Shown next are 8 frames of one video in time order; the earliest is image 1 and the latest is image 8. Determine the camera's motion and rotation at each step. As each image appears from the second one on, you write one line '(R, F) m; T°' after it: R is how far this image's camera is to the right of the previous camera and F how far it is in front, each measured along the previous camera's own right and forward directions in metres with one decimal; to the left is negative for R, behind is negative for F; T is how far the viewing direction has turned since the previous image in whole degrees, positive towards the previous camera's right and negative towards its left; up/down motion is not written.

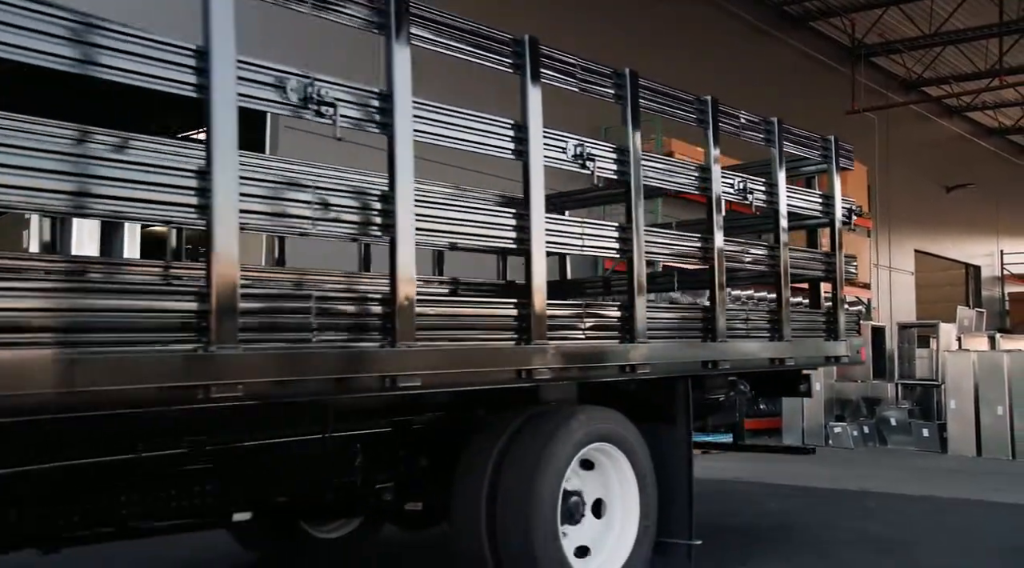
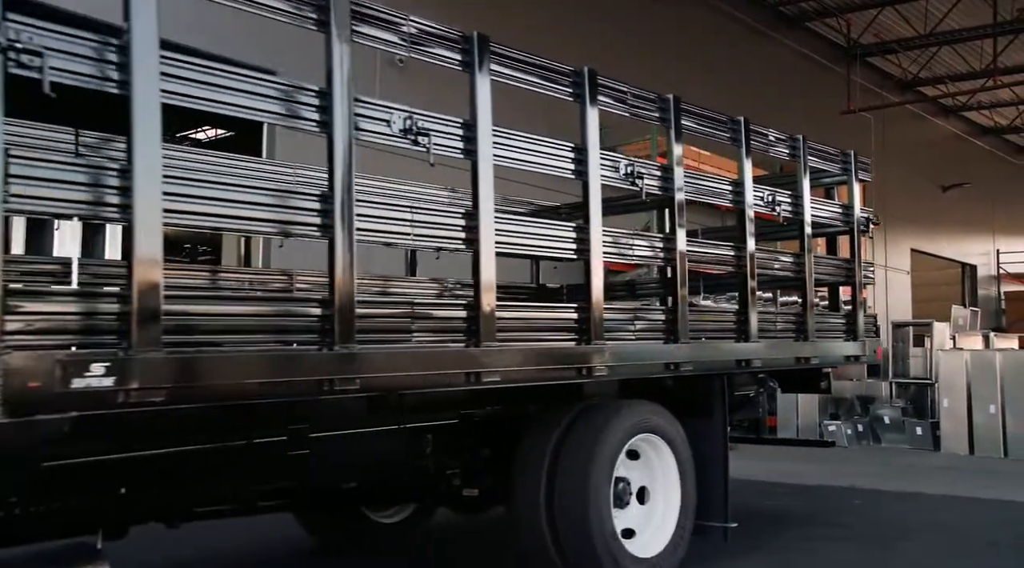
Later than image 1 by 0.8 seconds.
(-0.3, -0.5) m; 0°
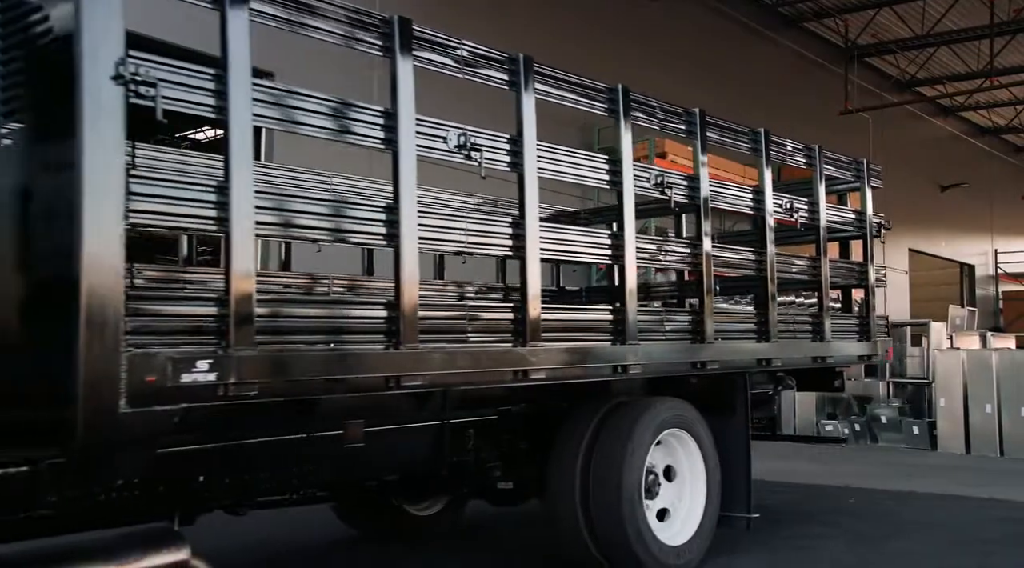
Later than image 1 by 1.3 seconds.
(-0.2, -0.3) m; 0°
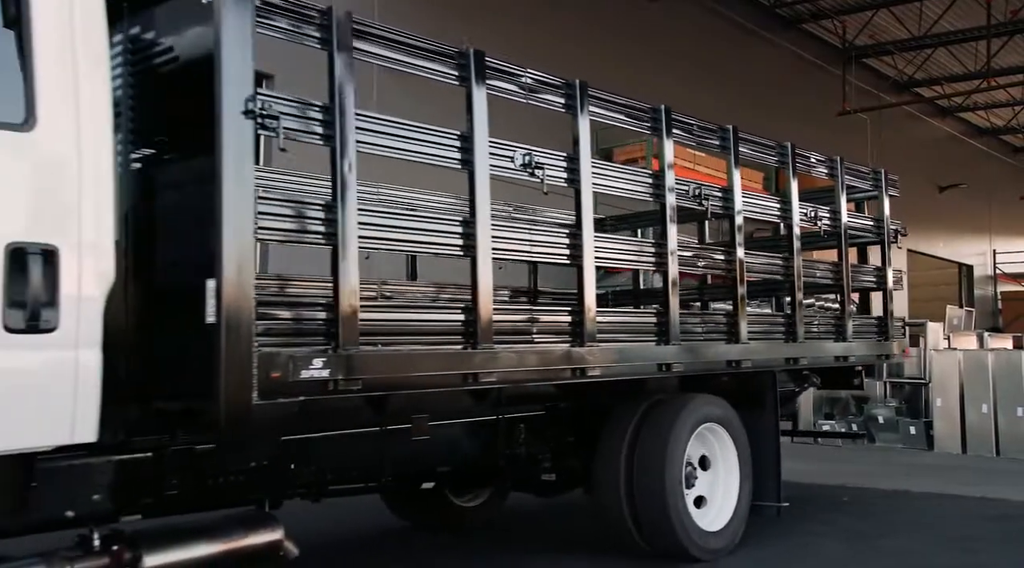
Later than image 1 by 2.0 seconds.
(-0.3, -0.4) m; 0°
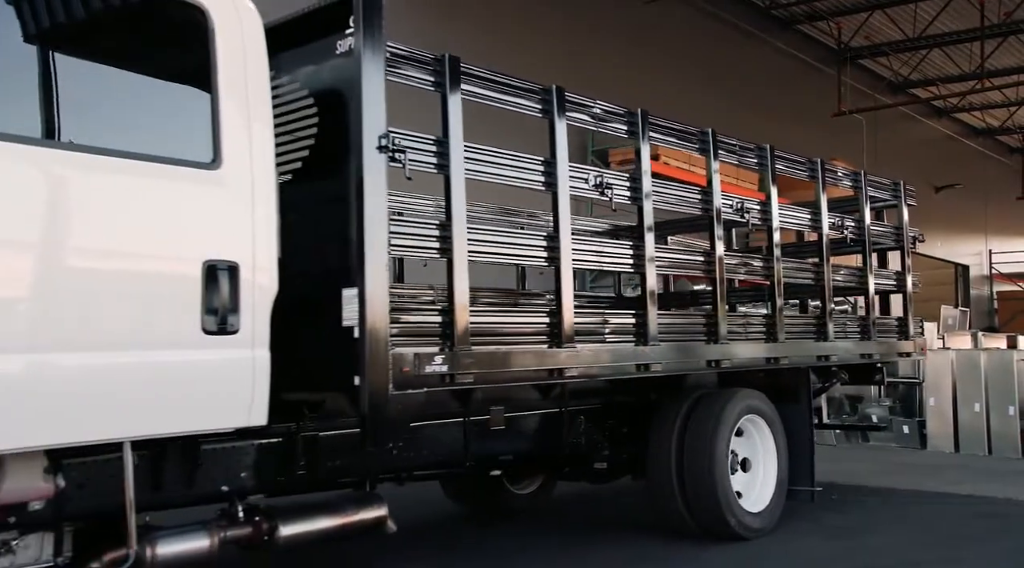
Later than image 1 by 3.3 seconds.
(-0.4, -0.6) m; 0°
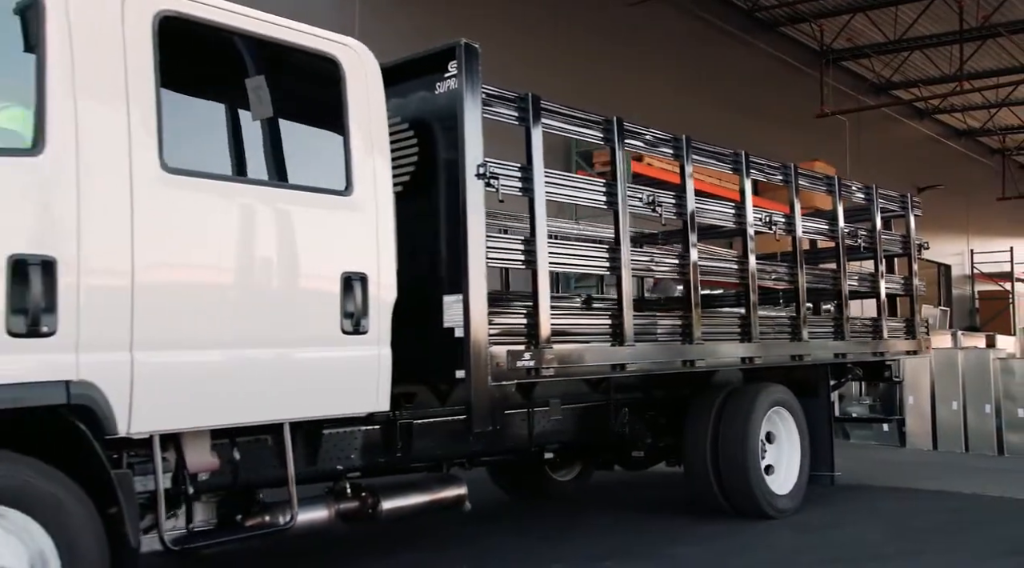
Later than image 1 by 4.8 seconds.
(-0.4, -0.7) m; +1°
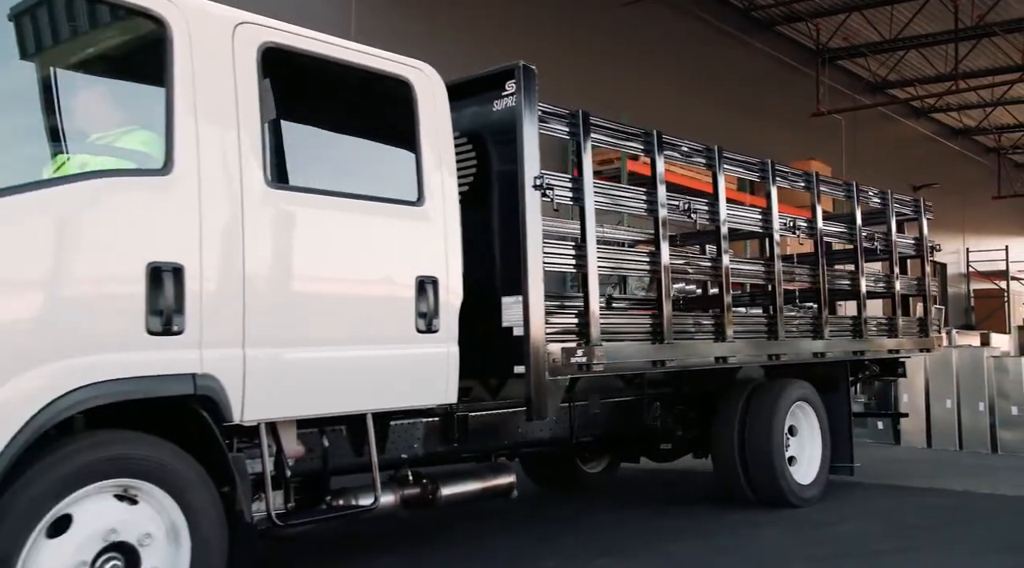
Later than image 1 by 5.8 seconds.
(-0.3, -0.4) m; 0°
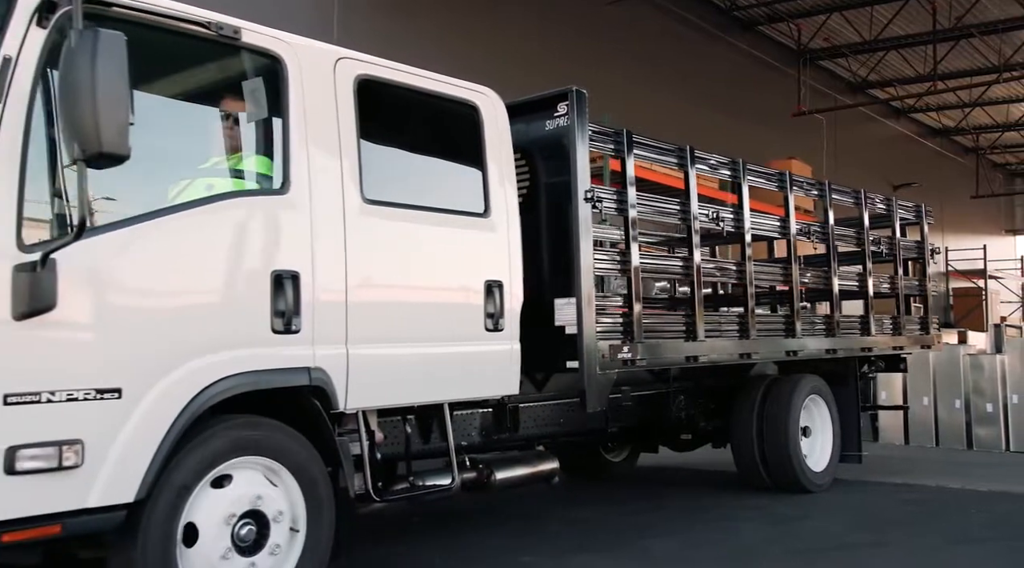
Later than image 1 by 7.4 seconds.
(-0.4, -0.5) m; +1°
